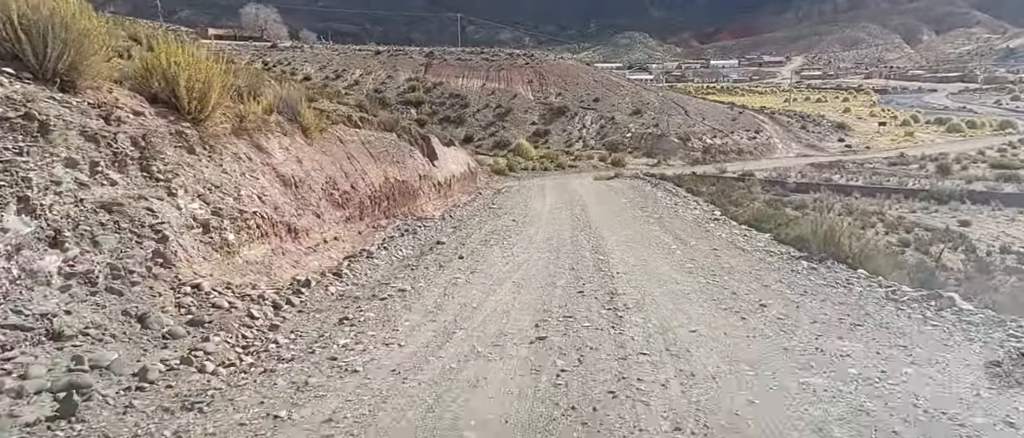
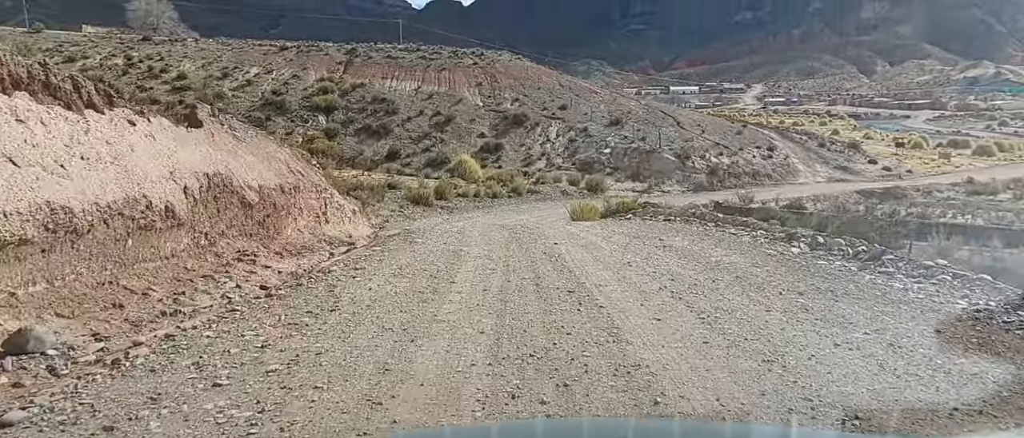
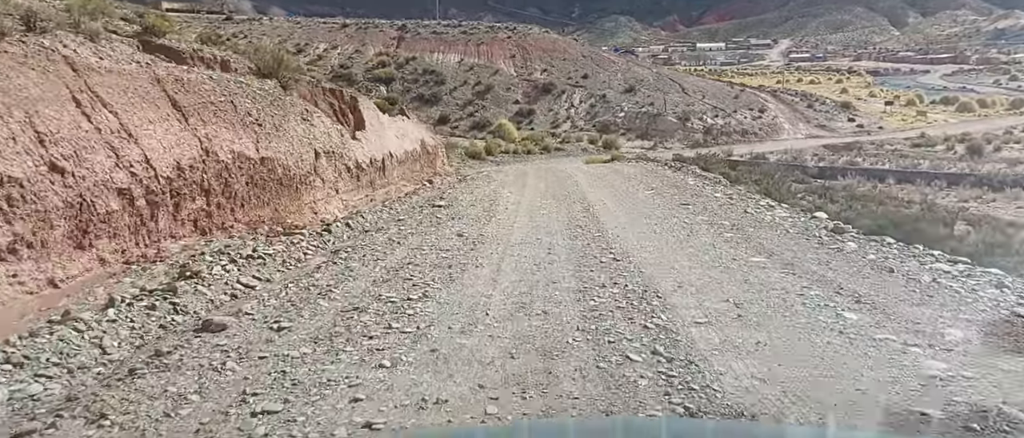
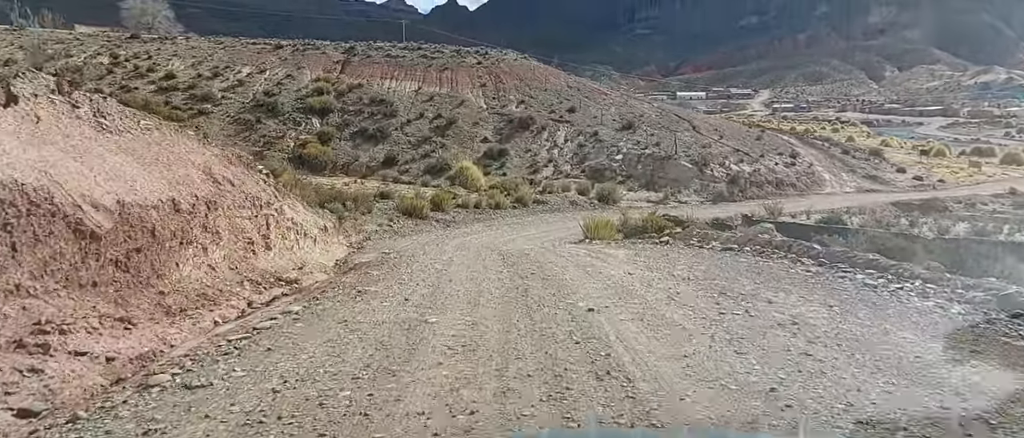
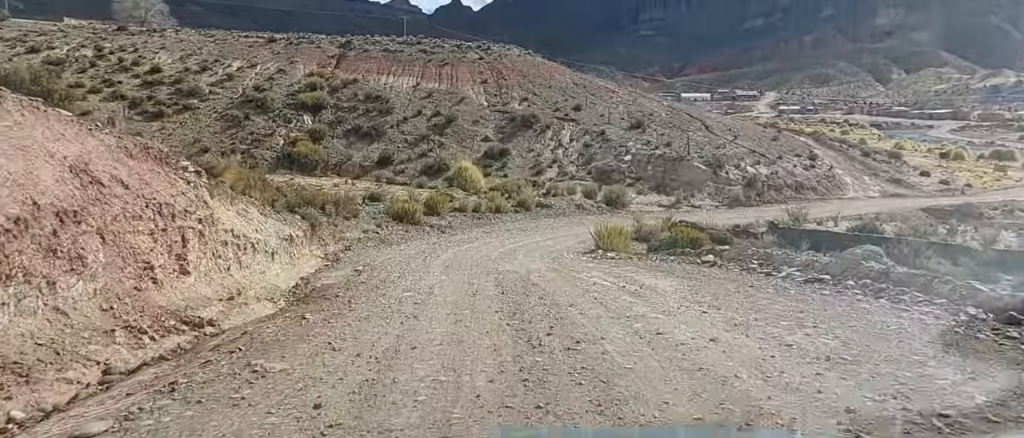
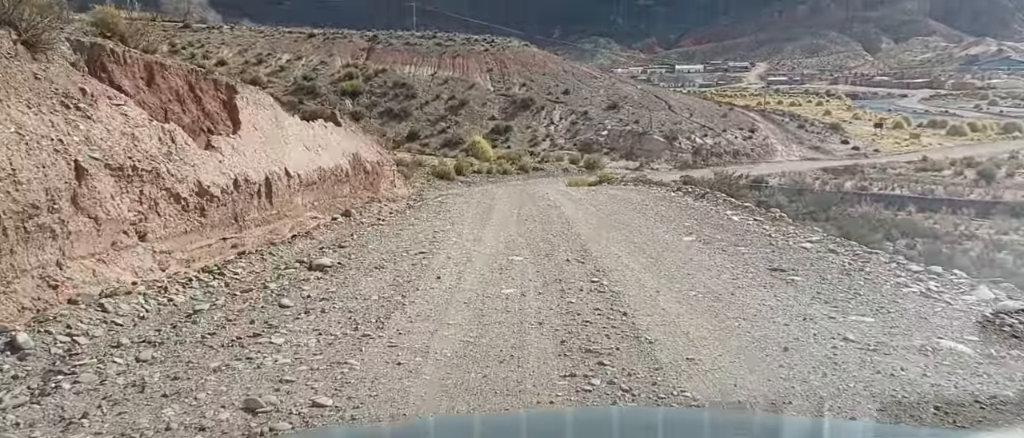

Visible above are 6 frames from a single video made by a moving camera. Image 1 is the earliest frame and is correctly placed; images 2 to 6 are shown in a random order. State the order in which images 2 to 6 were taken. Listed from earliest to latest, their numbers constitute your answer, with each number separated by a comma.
3, 6, 2, 4, 5
